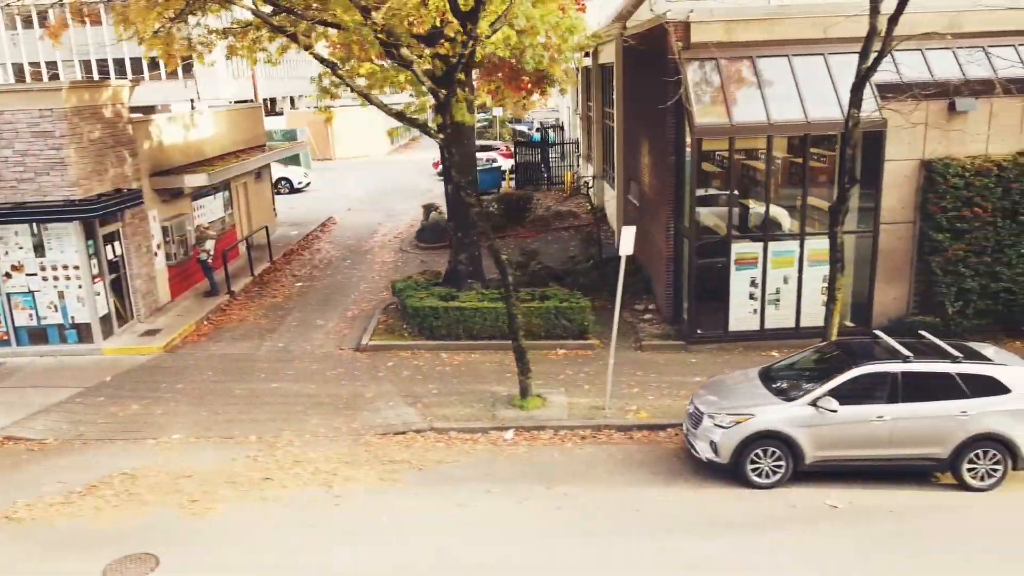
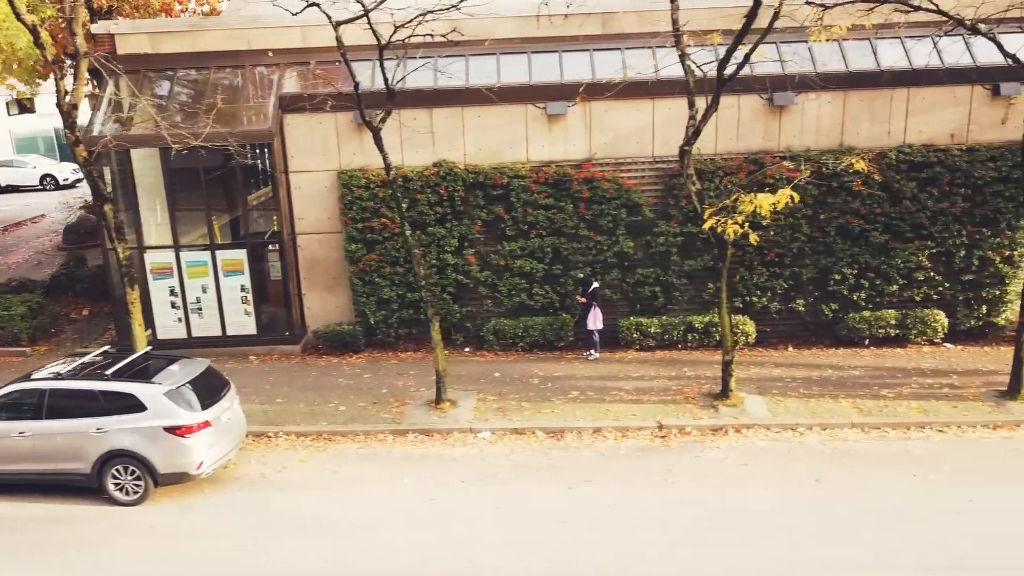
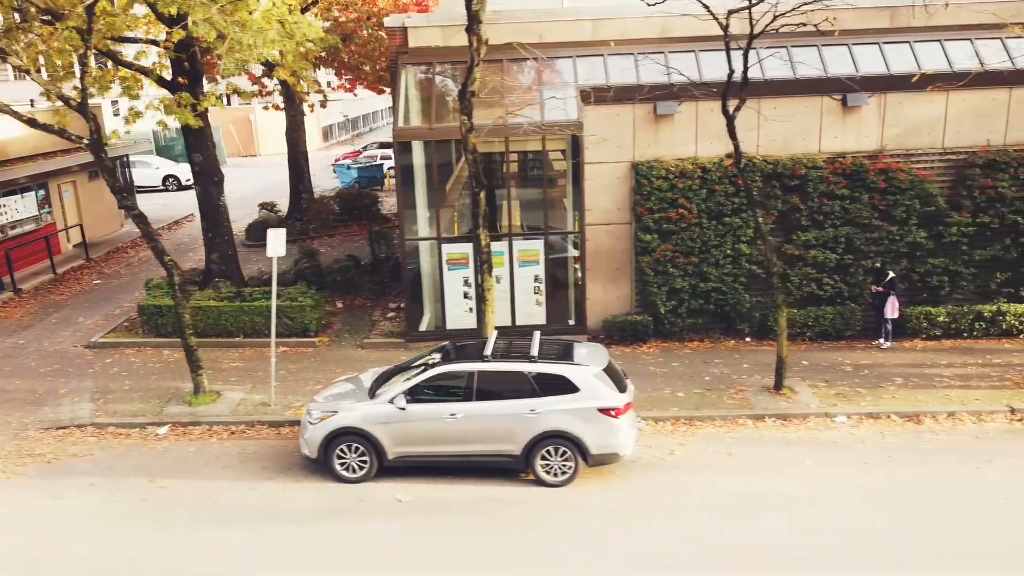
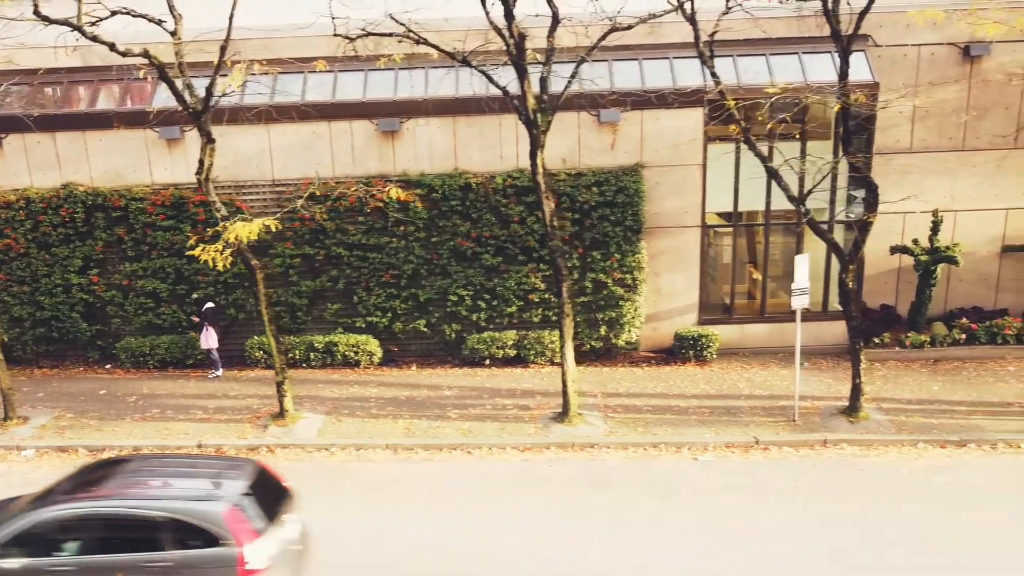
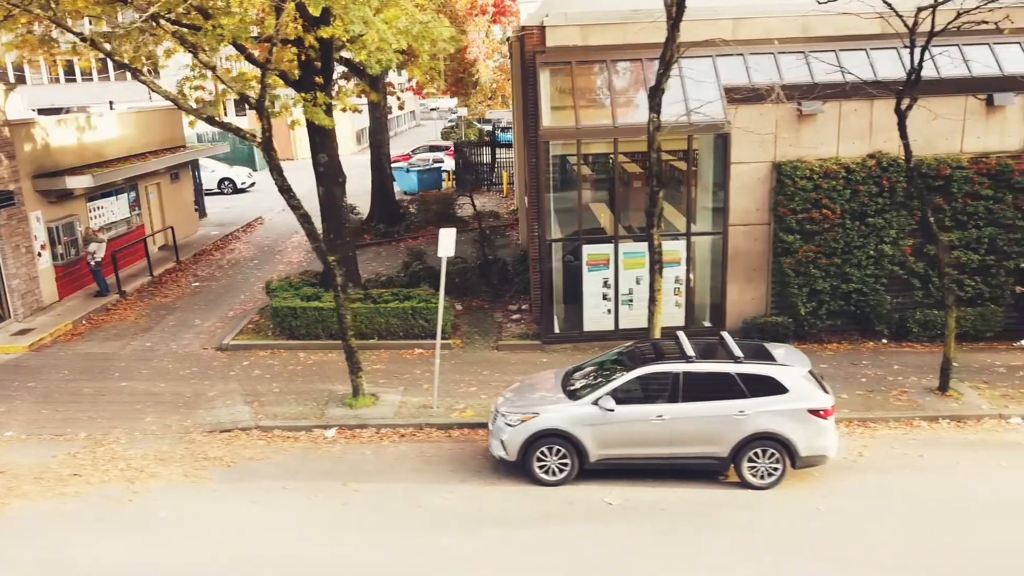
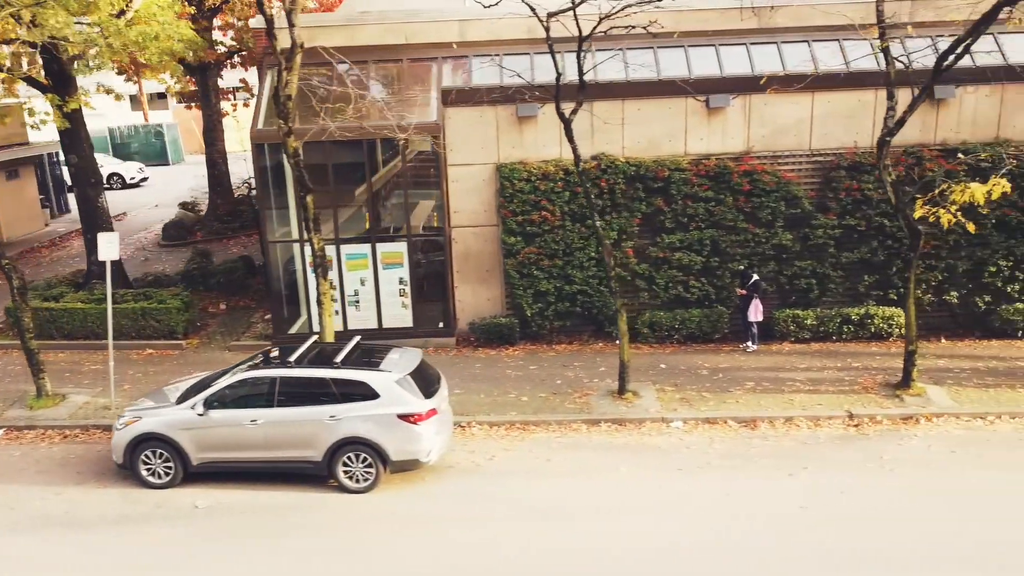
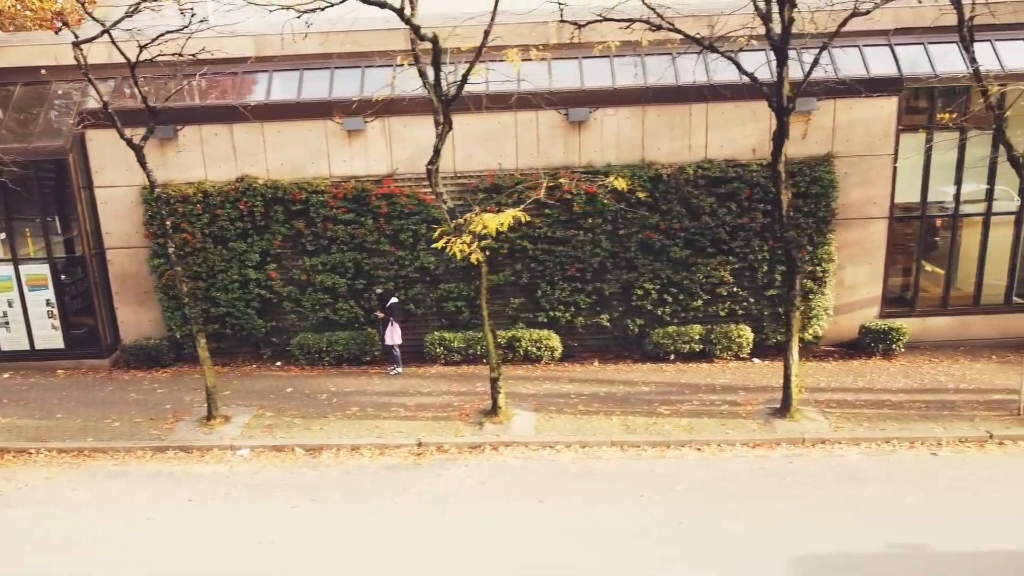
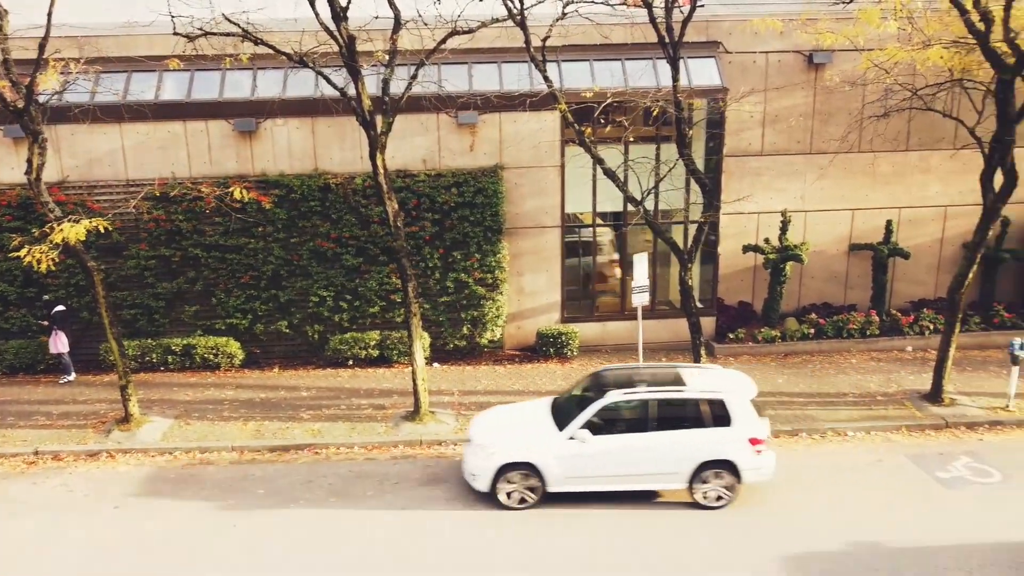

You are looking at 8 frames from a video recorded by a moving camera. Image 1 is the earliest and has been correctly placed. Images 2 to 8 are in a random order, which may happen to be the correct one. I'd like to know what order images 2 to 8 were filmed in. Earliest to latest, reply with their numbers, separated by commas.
5, 3, 6, 2, 7, 4, 8
